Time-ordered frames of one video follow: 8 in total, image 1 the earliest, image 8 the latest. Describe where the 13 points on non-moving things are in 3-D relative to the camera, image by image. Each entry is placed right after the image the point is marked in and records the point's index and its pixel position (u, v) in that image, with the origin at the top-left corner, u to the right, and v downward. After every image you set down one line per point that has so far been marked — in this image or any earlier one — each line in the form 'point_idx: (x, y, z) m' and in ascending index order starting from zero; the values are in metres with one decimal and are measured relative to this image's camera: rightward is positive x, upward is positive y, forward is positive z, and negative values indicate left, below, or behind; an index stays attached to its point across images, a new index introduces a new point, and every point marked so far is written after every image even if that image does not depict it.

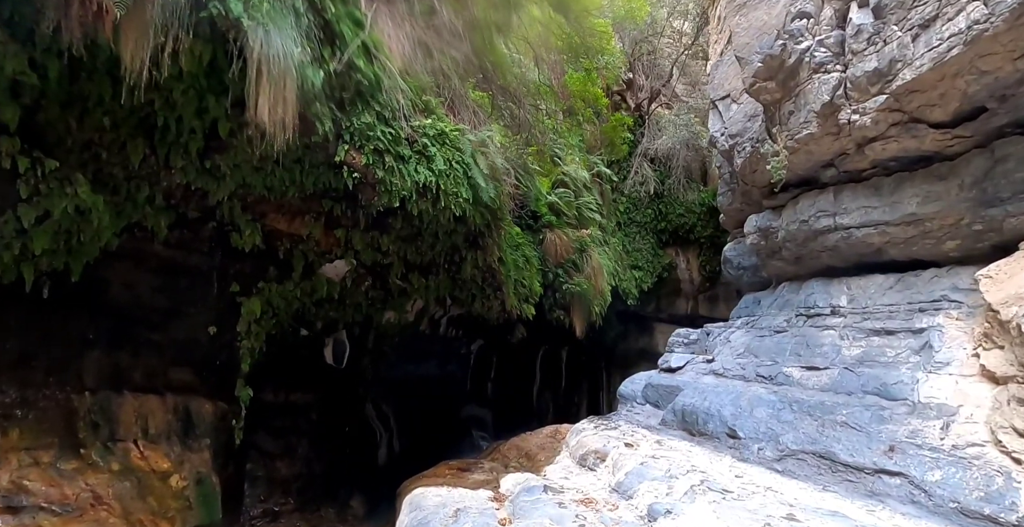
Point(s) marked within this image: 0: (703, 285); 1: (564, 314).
0: (+4.5, -0.5, +13.5) m
1: (+1.0, -0.9, +10.5) m
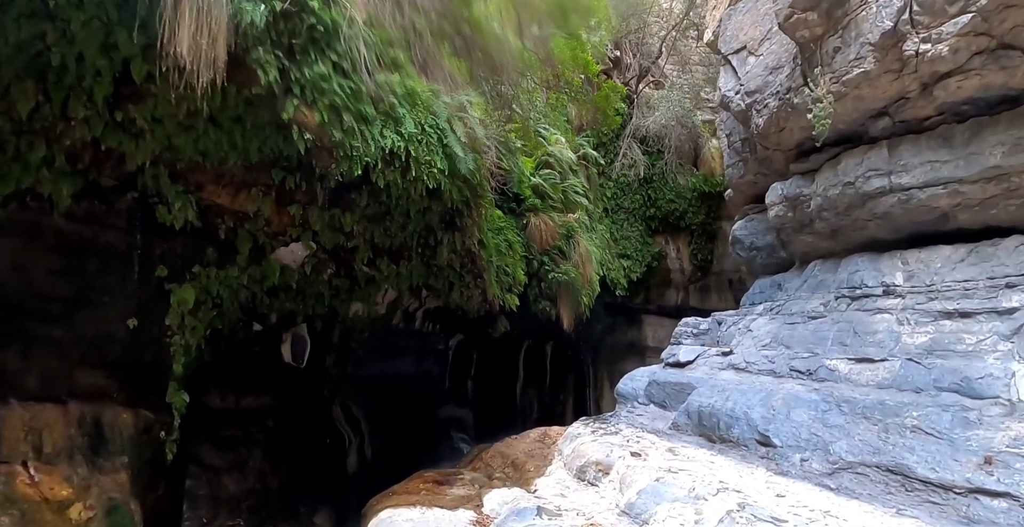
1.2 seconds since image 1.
0: (+4.1, -0.3, +12.8) m
1: (+0.7, -0.7, +9.7) m
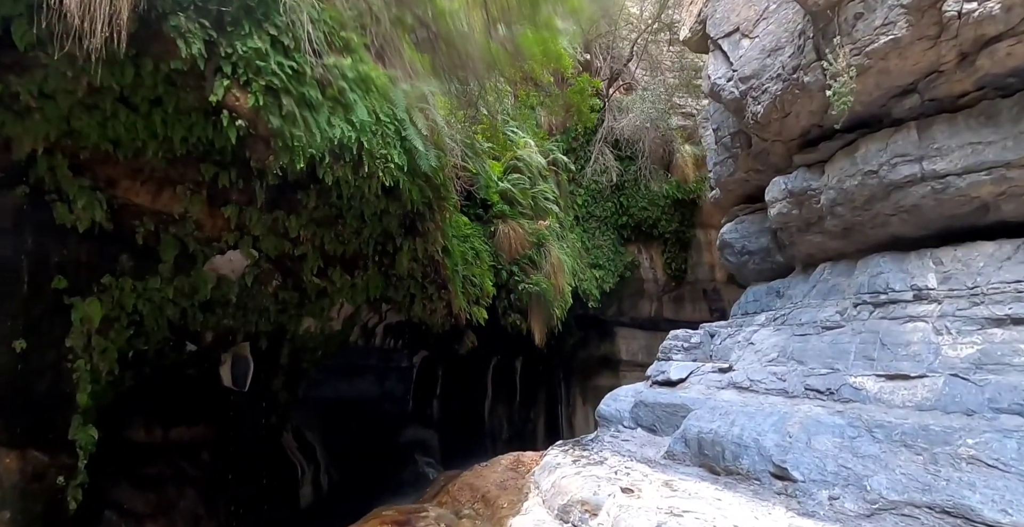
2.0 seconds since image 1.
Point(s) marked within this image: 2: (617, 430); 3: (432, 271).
0: (+3.4, -0.5, +12.4) m
1: (+0.2, -0.9, +9.0) m
2: (+0.9, -1.4, +4.9) m
3: (-0.9, -0.1, +6.3) m
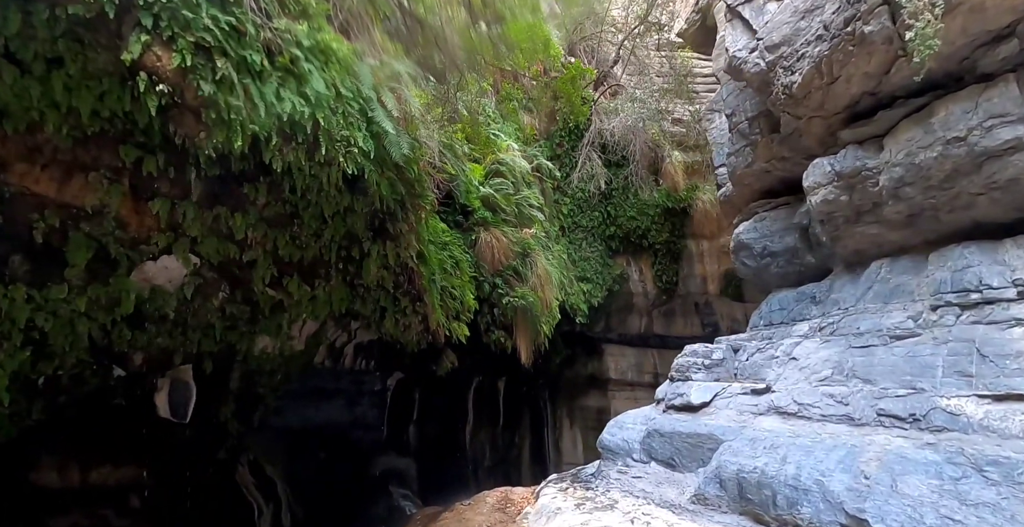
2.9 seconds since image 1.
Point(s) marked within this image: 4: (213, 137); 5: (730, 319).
0: (+3.0, -0.7, +11.7) m
1: (-0.1, -1.1, +8.2) m
2: (+0.8, -1.5, +4.1) m
3: (-1.0, -0.2, +5.5) m
4: (-1.9, +0.8, +3.6) m
5: (+4.4, -1.2, +11.7) m
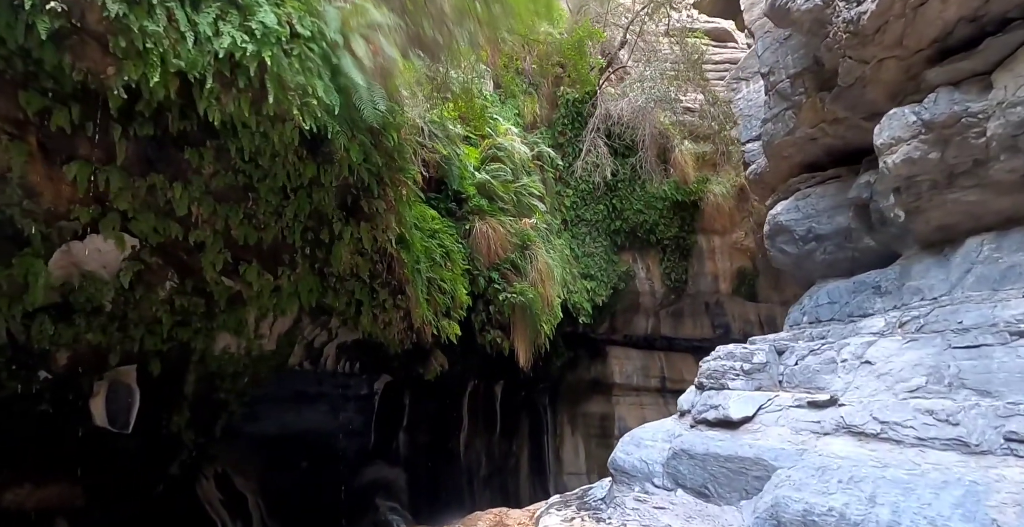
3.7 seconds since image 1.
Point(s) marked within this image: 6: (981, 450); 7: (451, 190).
0: (+3.0, -0.7, +10.9) m
1: (-0.1, -1.0, +7.5) m
2: (+0.8, -1.3, +3.4) m
3: (-1.1, 0.0, +4.8) m
4: (-1.9, +0.9, +2.9) m
5: (+4.4, -1.1, +10.9) m
6: (+1.7, -0.7, +2.1) m
7: (-0.7, +0.9, +7.1) m
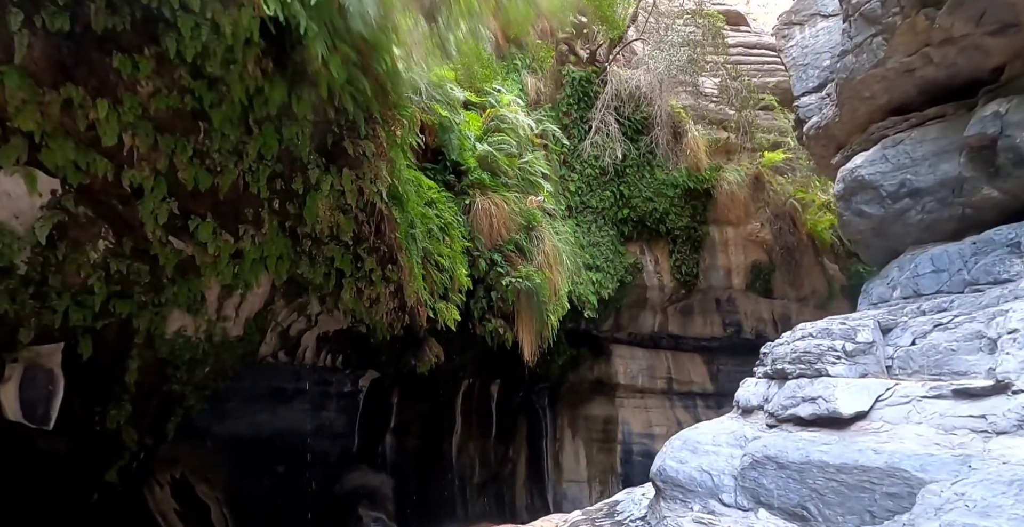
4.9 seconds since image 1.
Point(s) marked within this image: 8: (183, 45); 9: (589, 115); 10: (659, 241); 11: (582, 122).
0: (+2.9, -0.5, +10.2) m
1: (-0.1, -0.7, +6.7) m
2: (+0.9, -1.1, +2.6) m
3: (-1.0, +0.2, +4.0) m
4: (-1.7, +1.2, +2.0) m
5: (+4.4, -1.0, +10.2) m
6: (+1.8, -0.4, +1.3) m
7: (-0.7, +1.1, +6.3) m
8: (-1.5, +1.0, +2.7) m
9: (+1.3, +2.5, +9.8) m
10: (+2.6, +0.4, +10.1) m
11: (+1.2, +2.4, +9.8) m
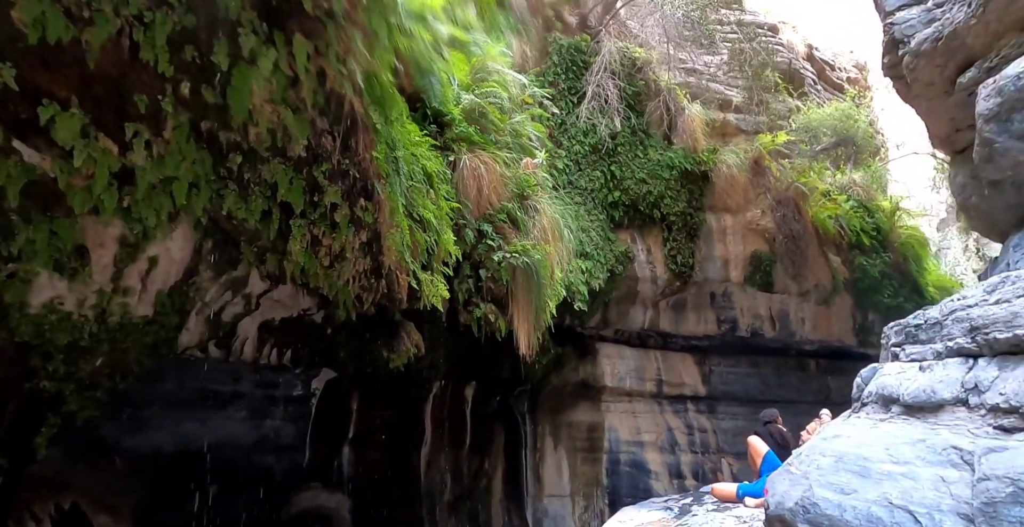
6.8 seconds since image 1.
0: (+2.6, -0.4, +9.3) m
1: (-0.2, -0.5, +5.5) m
2: (+1.1, -0.8, +1.5) m
3: (-0.8, +0.5, +2.7) m
4: (-1.5, +1.5, +0.8) m
5: (+4.0, -0.8, +9.4) m
6: (+2.1, -0.1, +0.3) m
7: (-0.7, +1.4, +5.1) m
8: (-1.3, +1.3, +1.4) m
9: (+1.0, +2.7, +8.8) m
10: (+2.3, +0.6, +9.1) m
11: (+0.9, +2.6, +8.8) m
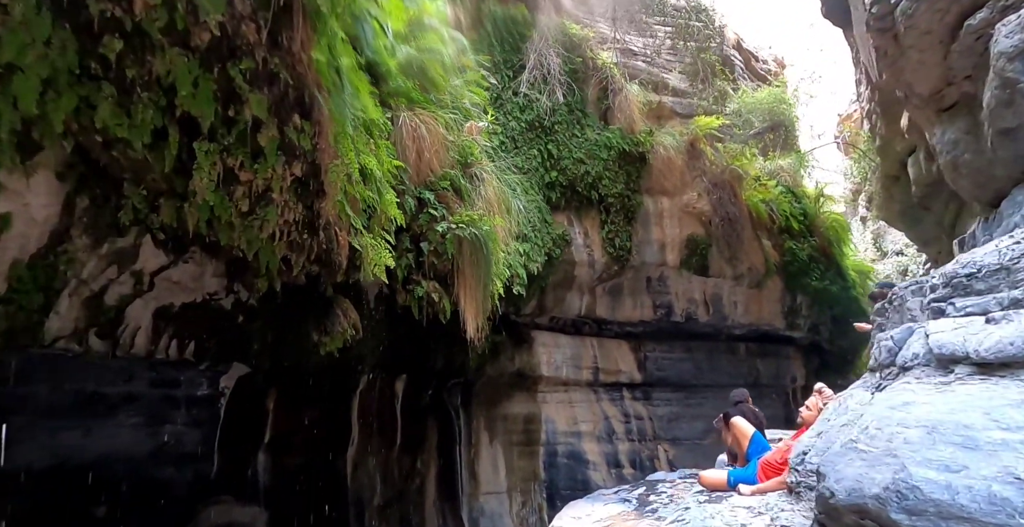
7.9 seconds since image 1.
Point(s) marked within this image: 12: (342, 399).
0: (+1.5, -0.1, +9.0) m
1: (-0.6, -0.3, +4.9) m
2: (+1.2, -0.6, +1.1) m
3: (-0.9, +0.7, +2.1) m
4: (-1.3, +1.7, +0.1) m
5: (+2.9, -0.6, +9.3) m
6: (+2.4, +0.1, +0.1) m
7: (-1.1, +1.6, +4.4) m
8: (-1.2, +1.5, +0.7) m
9: (0.0, +3.0, +8.3) m
10: (+1.3, +0.8, +8.8) m
11: (-0.1, +2.8, +8.3) m
12: (-1.9, -1.6, +6.6) m
